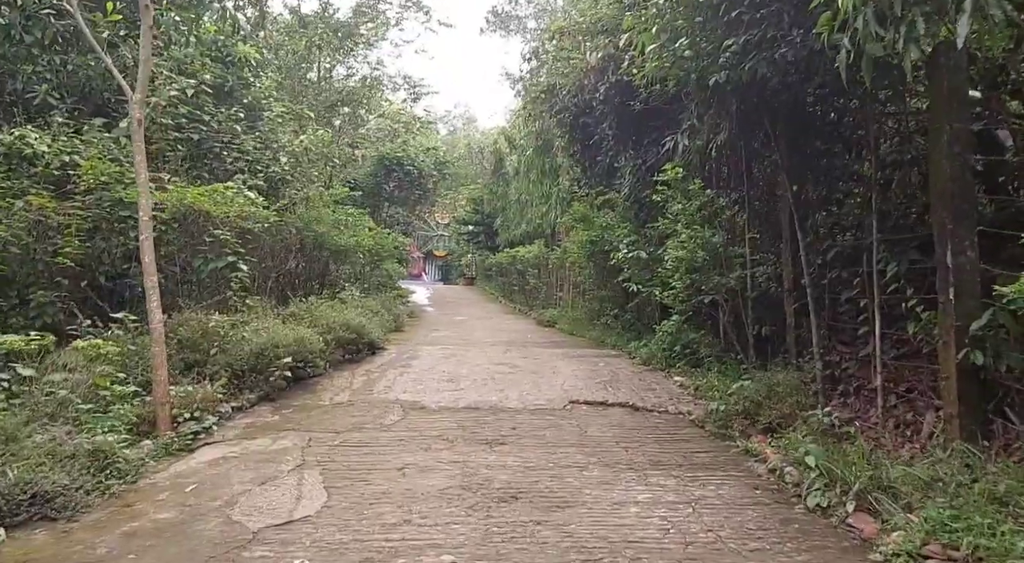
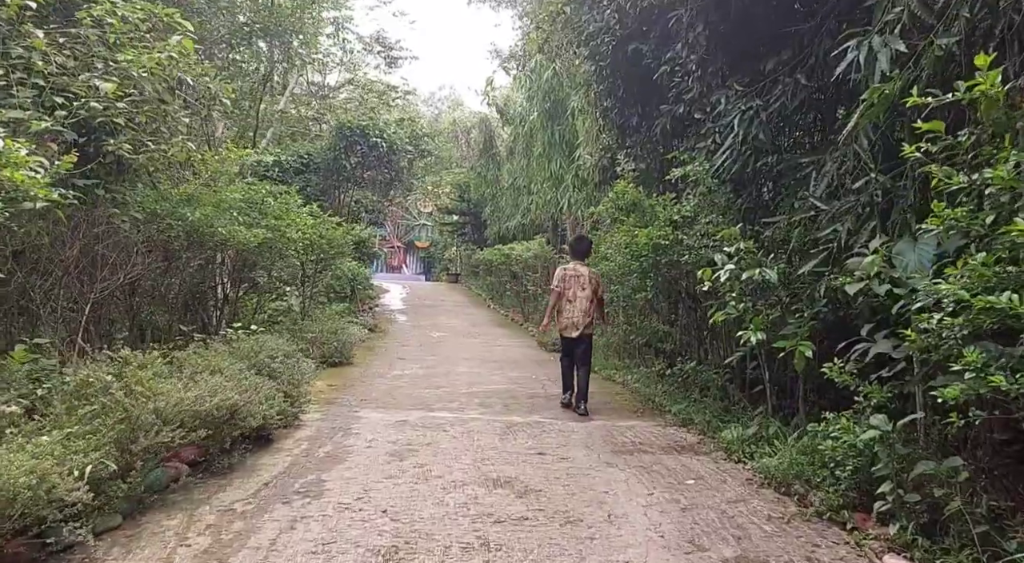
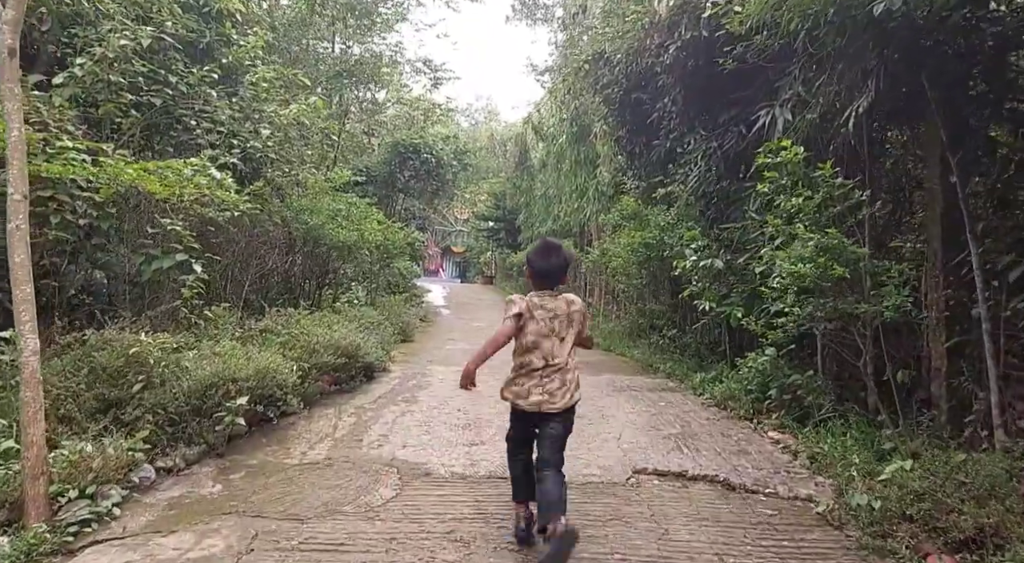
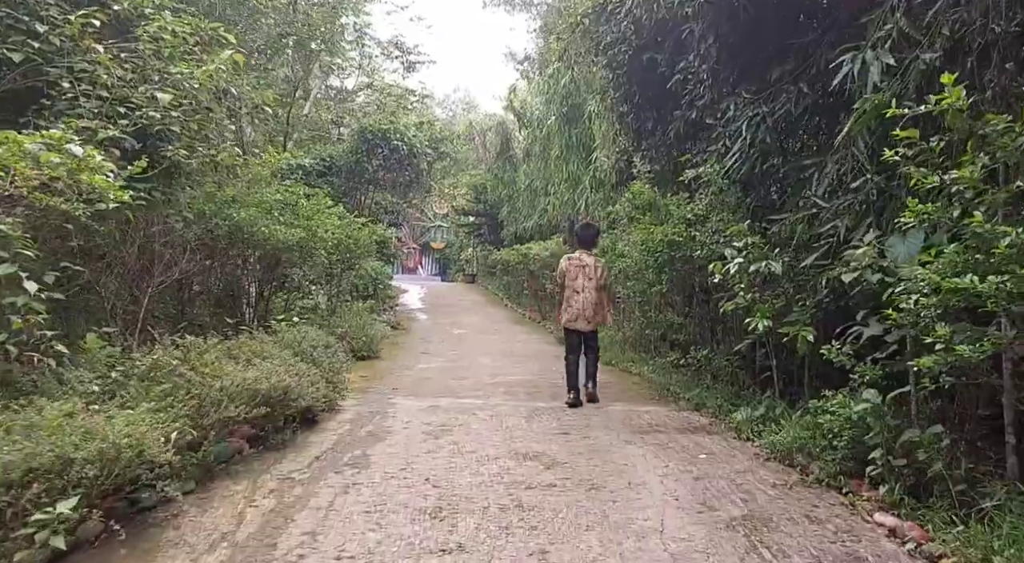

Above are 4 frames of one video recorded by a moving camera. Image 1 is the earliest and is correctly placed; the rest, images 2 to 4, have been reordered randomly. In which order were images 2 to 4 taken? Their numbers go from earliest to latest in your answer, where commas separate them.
3, 4, 2
